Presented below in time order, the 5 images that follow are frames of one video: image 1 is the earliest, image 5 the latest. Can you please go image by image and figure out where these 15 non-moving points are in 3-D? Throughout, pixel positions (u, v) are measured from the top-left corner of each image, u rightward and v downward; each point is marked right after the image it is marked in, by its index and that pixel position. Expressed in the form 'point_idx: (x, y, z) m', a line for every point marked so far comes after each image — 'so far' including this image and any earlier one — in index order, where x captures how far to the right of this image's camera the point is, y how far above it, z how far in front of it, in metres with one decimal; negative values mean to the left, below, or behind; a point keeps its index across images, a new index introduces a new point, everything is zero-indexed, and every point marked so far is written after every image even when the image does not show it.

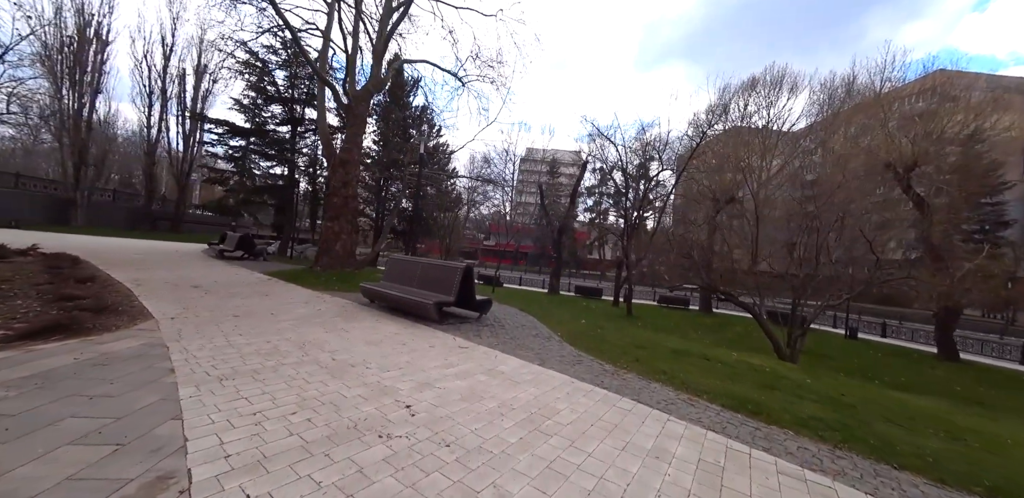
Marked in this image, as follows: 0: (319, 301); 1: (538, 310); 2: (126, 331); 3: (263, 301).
0: (-4.1, -1.1, +7.4) m
1: (+0.7, -1.7, +10.5) m
2: (-4.6, -1.0, +4.2) m
3: (-4.9, -1.0, +6.8) m
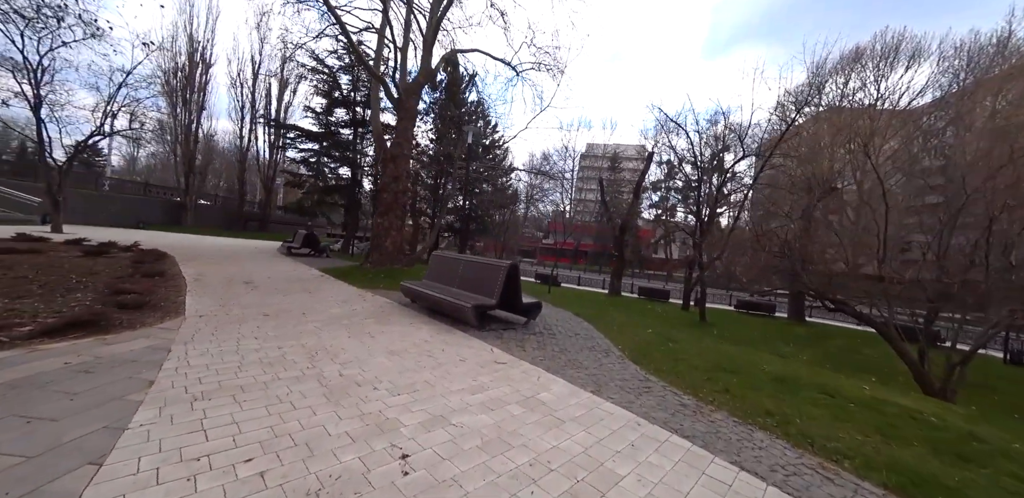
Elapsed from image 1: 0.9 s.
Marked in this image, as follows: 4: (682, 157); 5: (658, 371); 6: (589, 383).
0: (-3.1, -1.0, +7.1) m
1: (+2.1, -1.7, +9.4) m
2: (-4.1, -0.9, +3.9) m
3: (-4.0, -0.9, +6.6) m
4: (+8.7, +4.7, +18.1) m
5: (+1.8, -1.5, +4.4) m
6: (+0.8, -1.5, +3.8) m
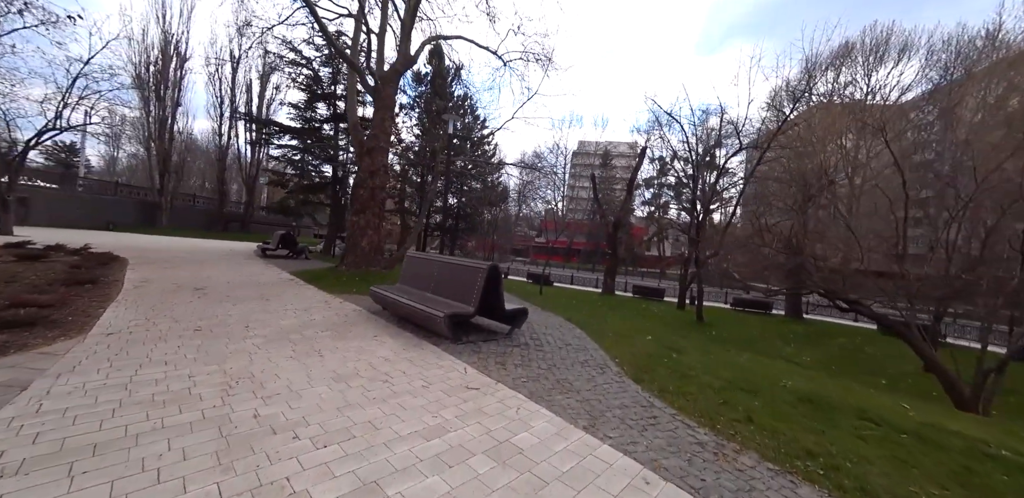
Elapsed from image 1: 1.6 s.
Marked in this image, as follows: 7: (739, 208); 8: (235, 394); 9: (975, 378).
0: (-3.4, -1.1, +6.3) m
1: (+1.8, -1.6, +8.6) m
2: (-4.4, -0.9, +3.1) m
3: (-4.3, -1.0, +5.8) m
4: (+8.2, +4.9, +17.5) m
5: (+1.6, -1.5, +3.7) m
6: (+0.6, -1.4, +3.1) m
7: (+9.6, +1.8, +14.9) m
8: (-2.2, -1.2, +2.8) m
9: (+7.4, -2.1, +5.6) m
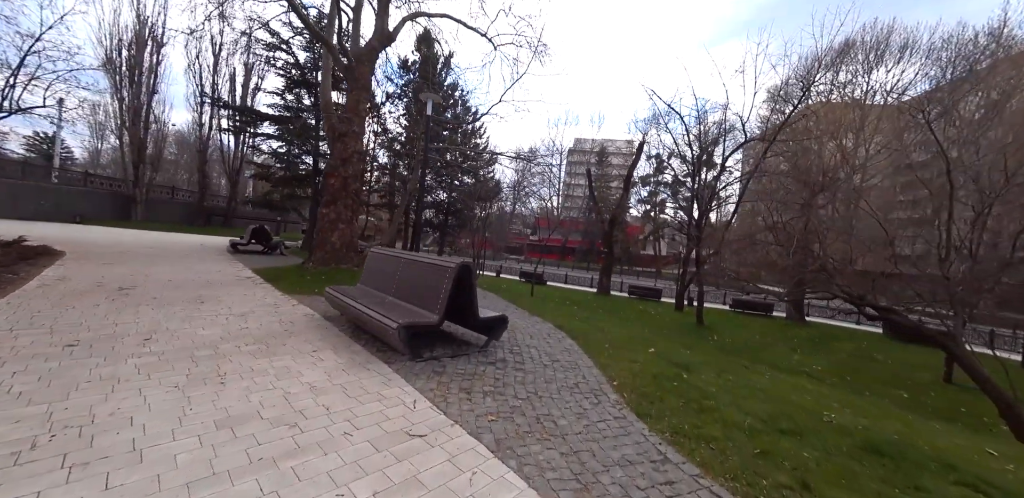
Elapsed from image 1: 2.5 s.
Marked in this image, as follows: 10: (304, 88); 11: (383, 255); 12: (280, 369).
0: (-3.7, -1.0, +5.3) m
1: (+1.4, -1.6, +7.7) m
2: (-4.6, -0.8, +2.1) m
3: (-4.6, -0.9, +4.8) m
4: (+7.7, +4.9, +16.6) m
5: (+1.3, -1.5, +2.8) m
6: (+0.3, -1.4, +2.1) m
7: (+9.2, +1.8, +14.1) m
8: (-2.5, -1.1, +1.8) m
9: (+7.1, -2.1, +4.8) m
10: (-11.2, +8.7, +19.0) m
11: (-2.1, -0.1, +5.6) m
12: (-2.2, -1.1, +3.3) m
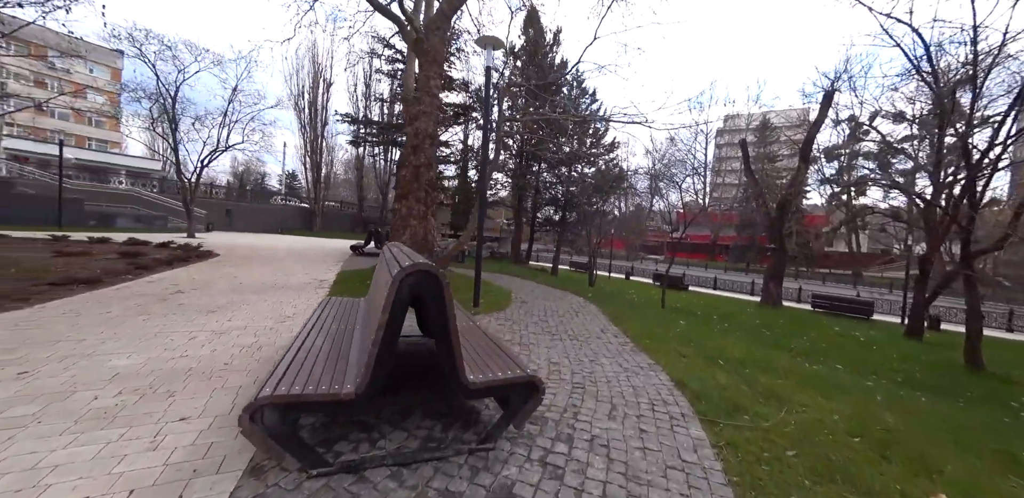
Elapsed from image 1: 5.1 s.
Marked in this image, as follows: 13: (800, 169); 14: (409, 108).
0: (-3.0, -0.9, +4.1) m
1: (+2.7, -1.4, +4.5) m
2: (-5.0, -0.9, +1.5) m
3: (-4.0, -0.9, +4.0) m
4: (+11.7, +5.2, +10.5) m
5: (+0.7, -1.4, -0.1) m
6: (-0.4, -1.3, -0.3) m
7: (+12.2, +2.1, +7.5) m
8: (-3.2, -1.1, +0.4) m
9: (+6.9, -1.9, -0.3) m
10: (-5.1, +8.6, +19.7) m
11: (-1.4, 0.0, +3.8) m
12: (-2.3, -1.1, +1.7) m
13: (+11.7, +3.3, +14.2) m
14: (-2.5, +3.5, +8.6) m
